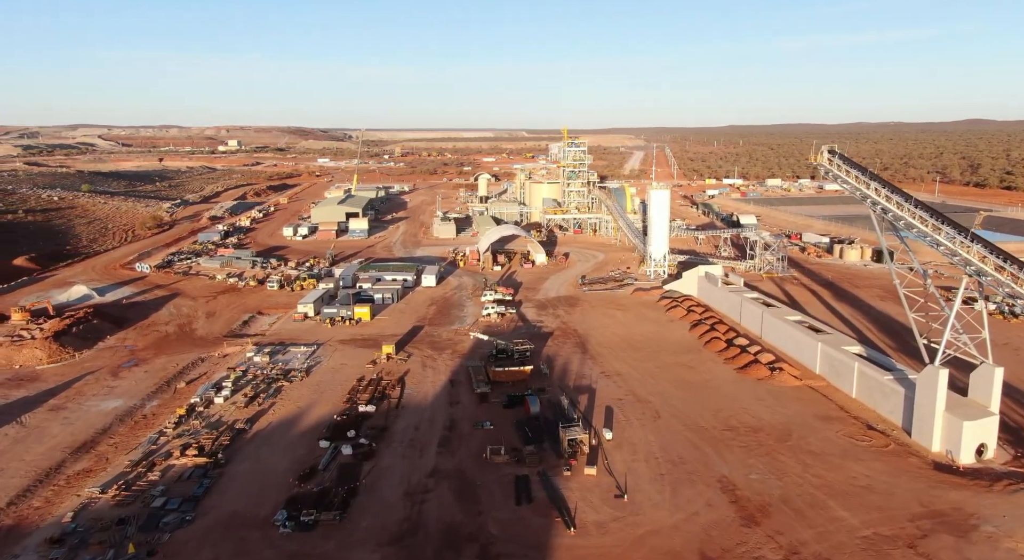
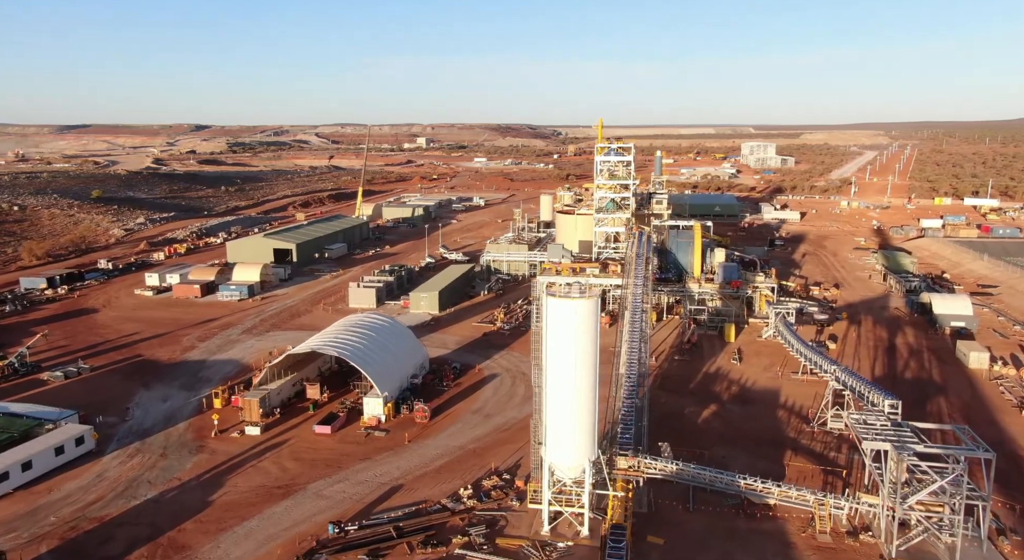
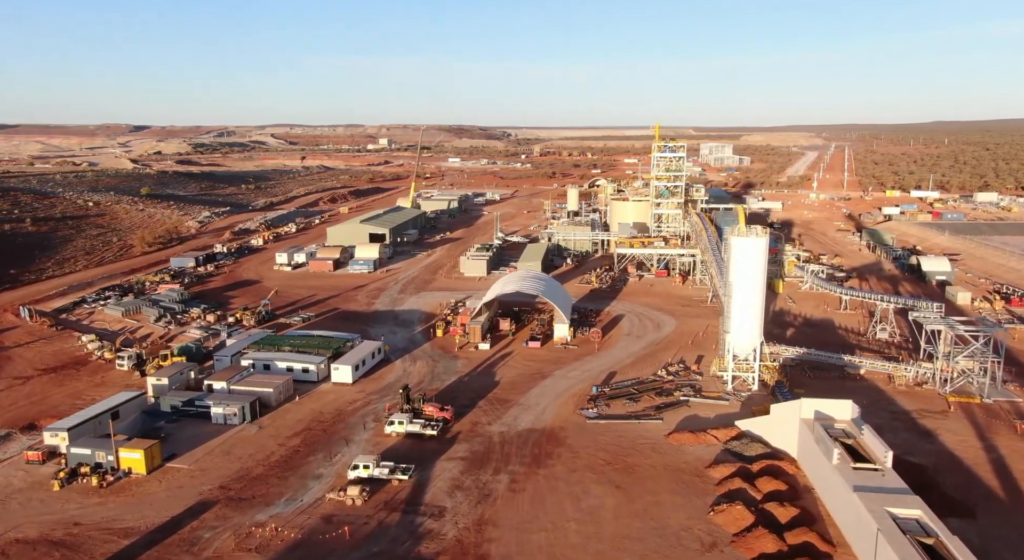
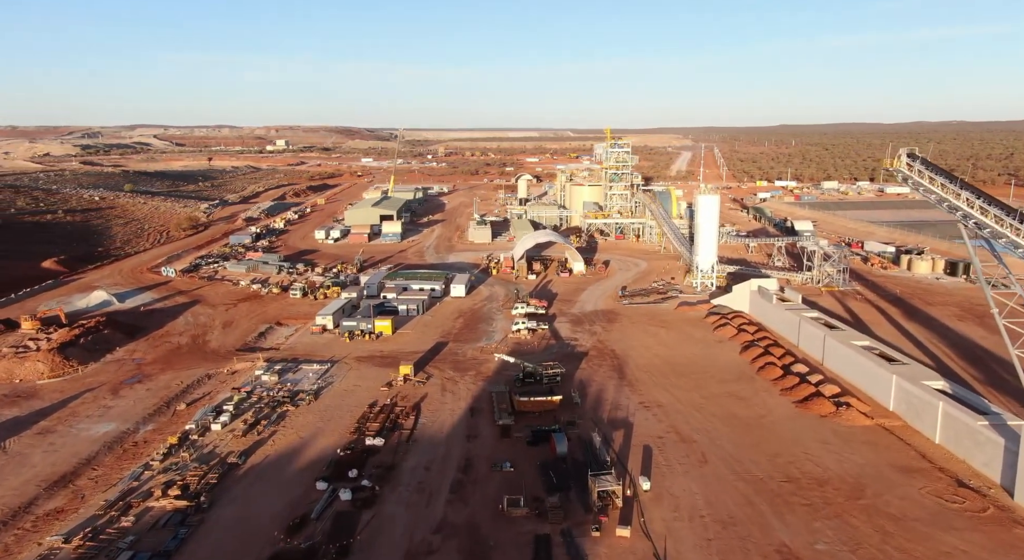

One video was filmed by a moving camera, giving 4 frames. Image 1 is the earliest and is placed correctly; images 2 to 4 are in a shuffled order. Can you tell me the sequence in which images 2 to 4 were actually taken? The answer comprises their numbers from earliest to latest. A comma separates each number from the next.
4, 3, 2
